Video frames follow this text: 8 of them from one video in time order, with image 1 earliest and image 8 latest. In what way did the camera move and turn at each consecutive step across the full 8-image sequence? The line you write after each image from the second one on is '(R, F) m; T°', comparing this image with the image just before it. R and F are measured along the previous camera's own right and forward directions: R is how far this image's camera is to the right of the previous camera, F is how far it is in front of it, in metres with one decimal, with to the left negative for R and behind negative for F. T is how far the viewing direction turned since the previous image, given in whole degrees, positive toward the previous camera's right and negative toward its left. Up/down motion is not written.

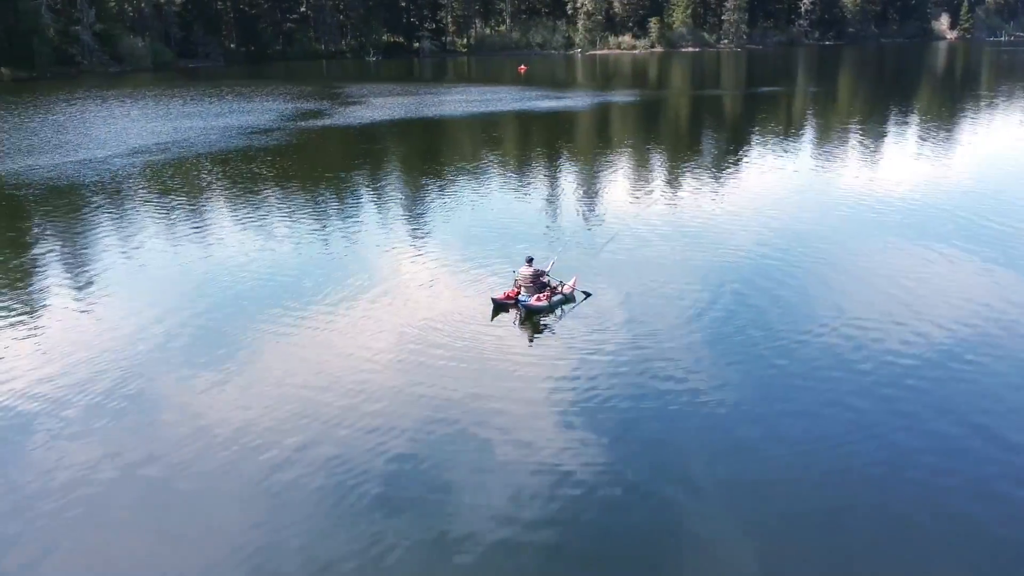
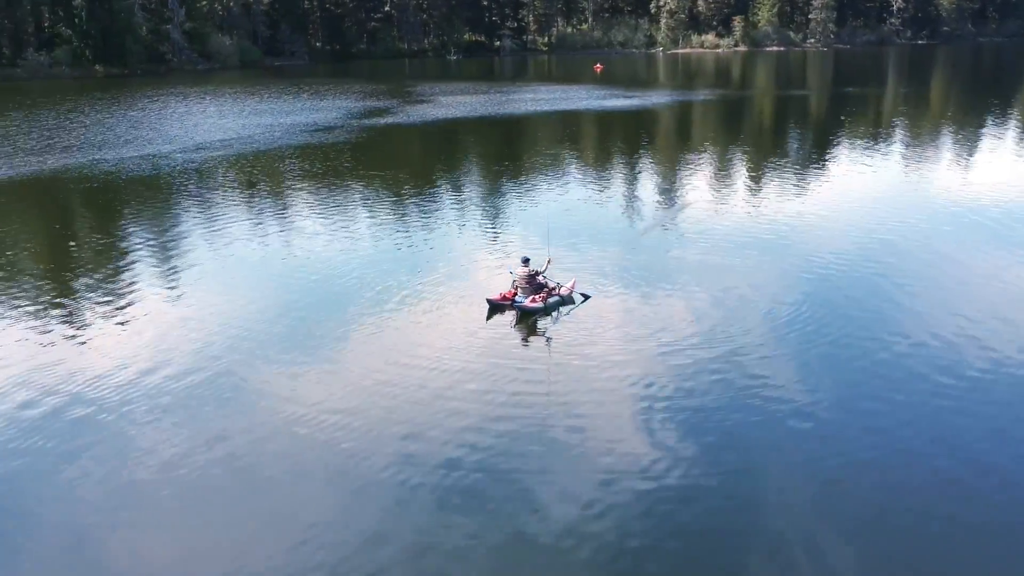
(+0.1, +0.1) m; -5°
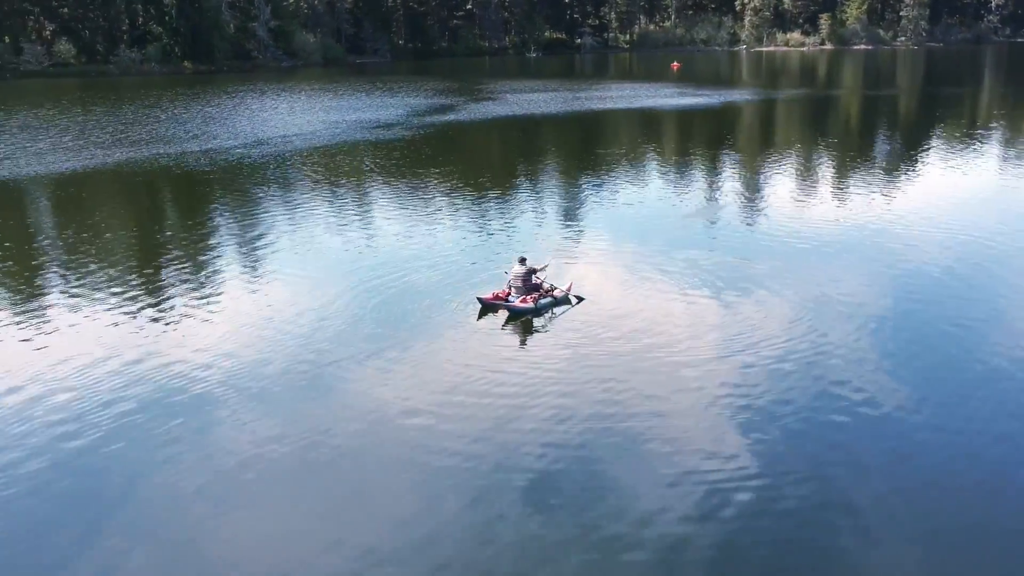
(+0.2, 0.0) m; -5°
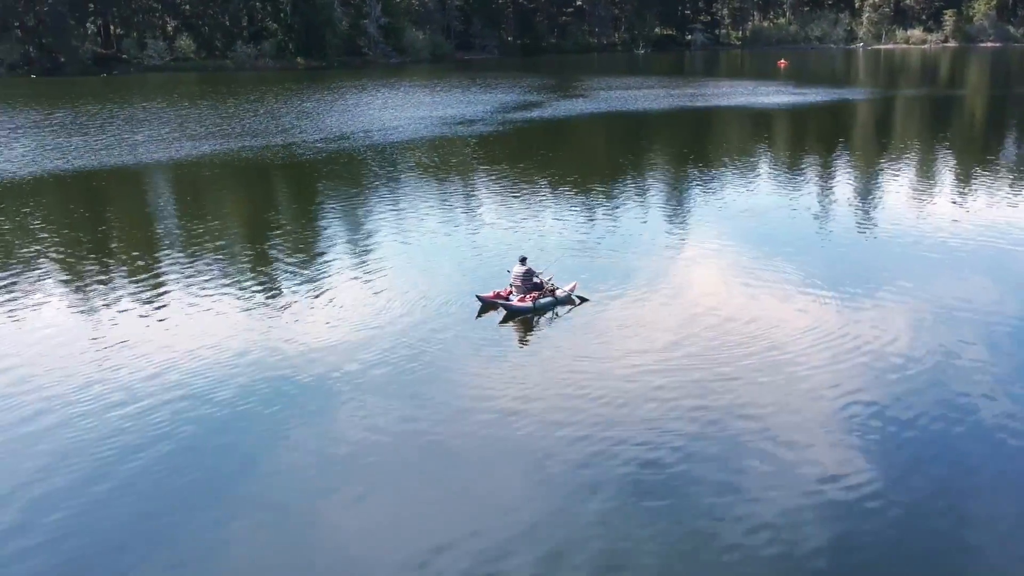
(+0.2, 0.0) m; -6°
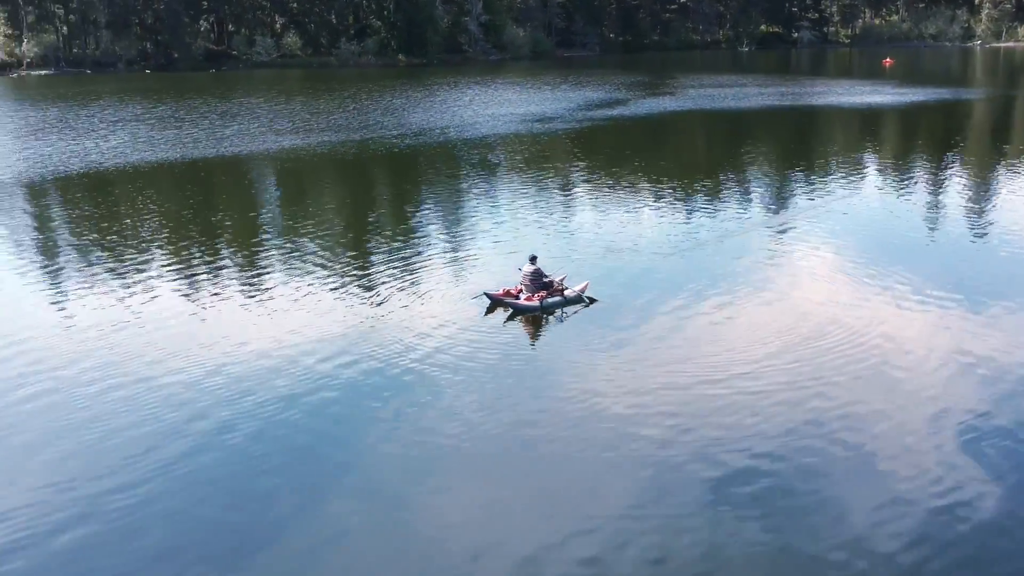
(+0.2, -0.1) m; -6°
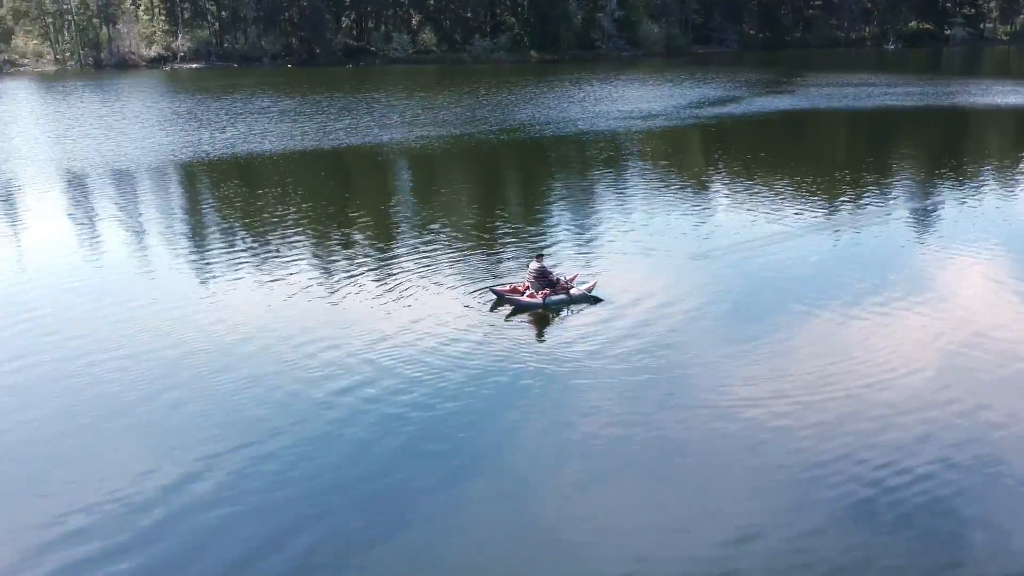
(+0.3, -0.1) m; -8°
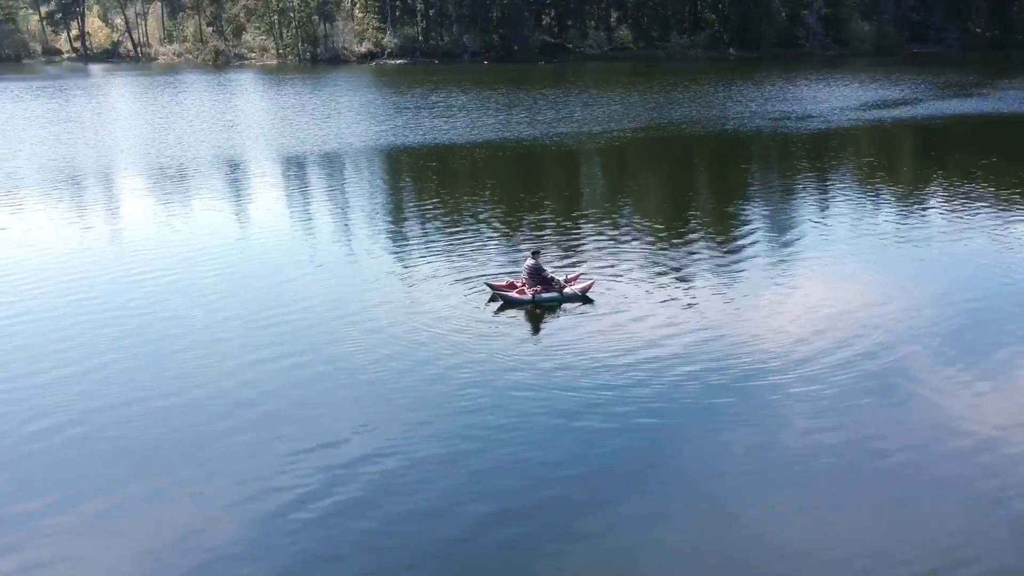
(+0.4, -0.2) m; -11°
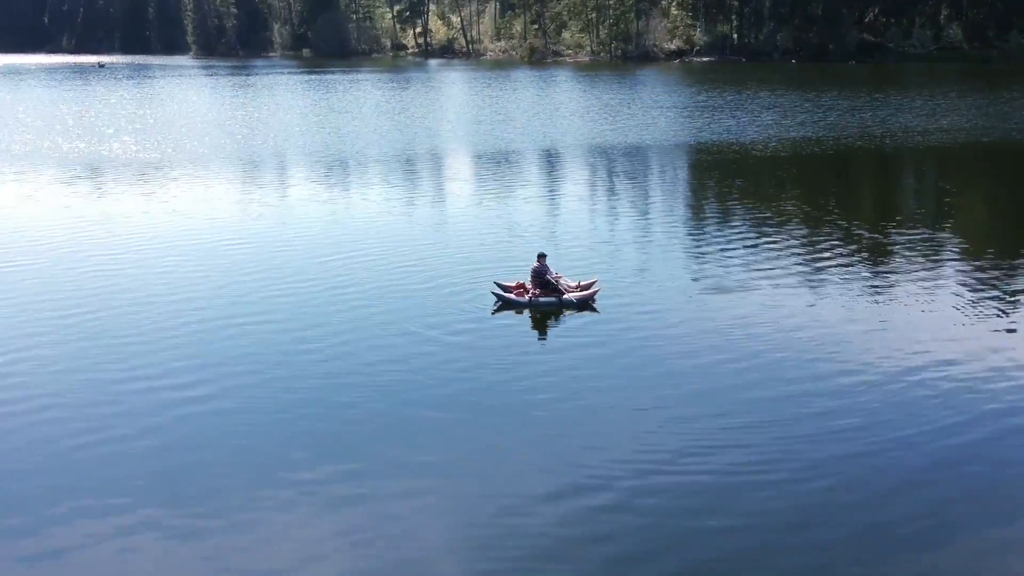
(+0.7, -0.3) m; -18°
